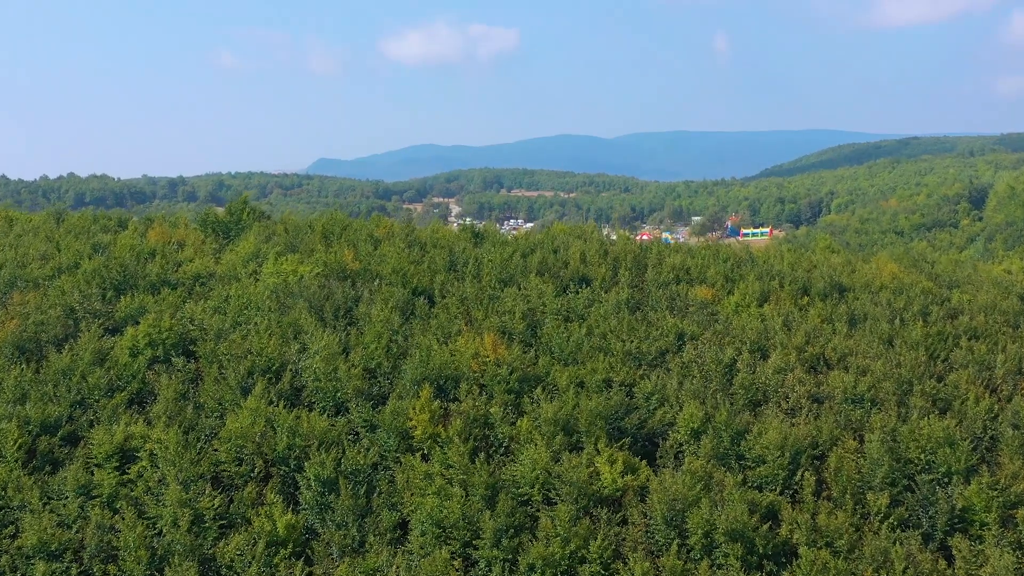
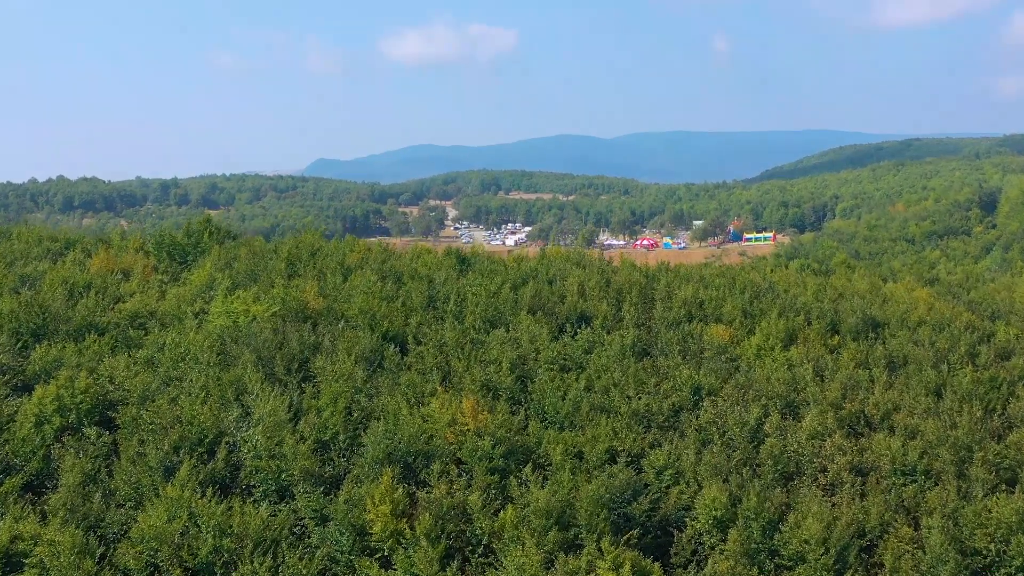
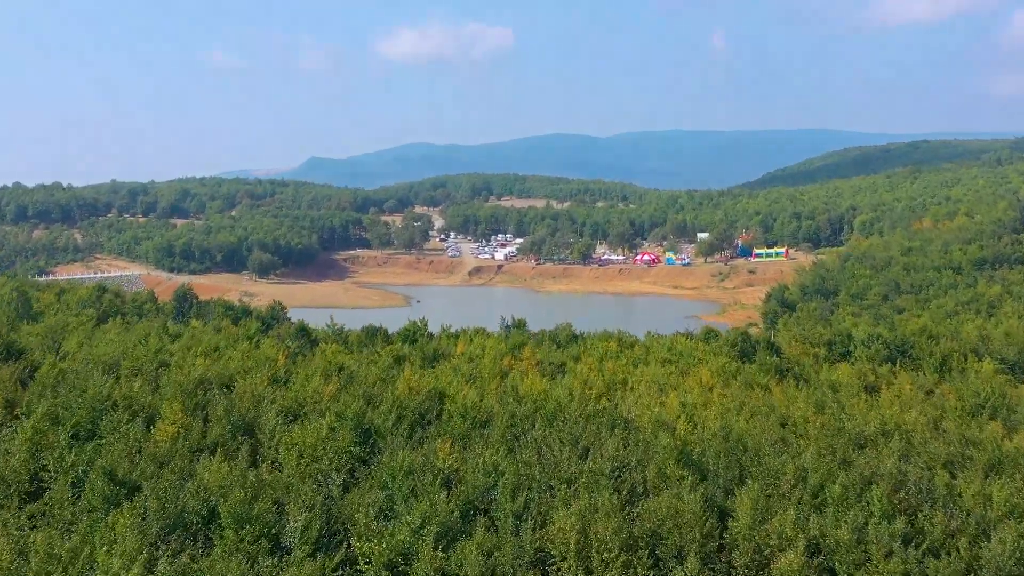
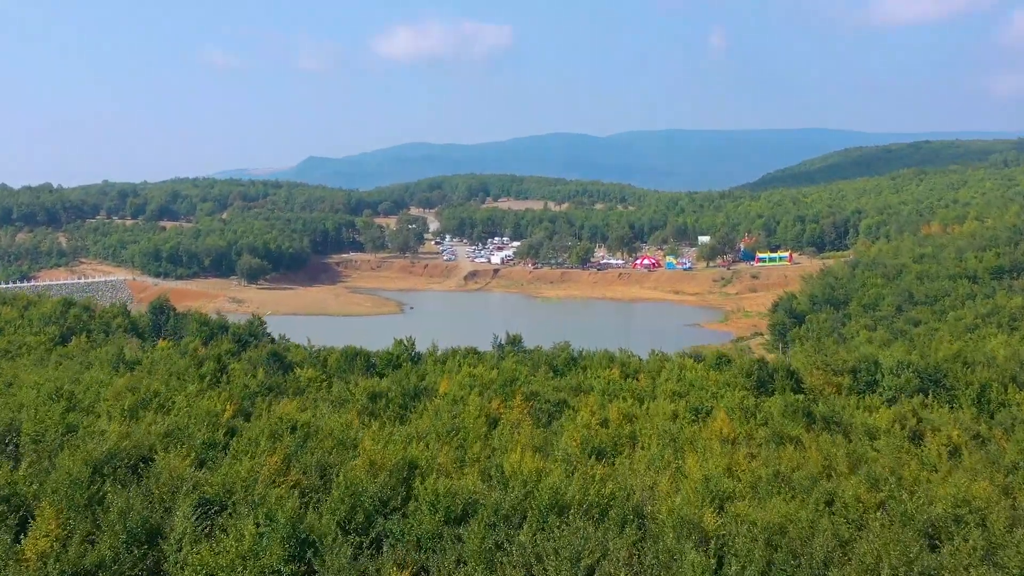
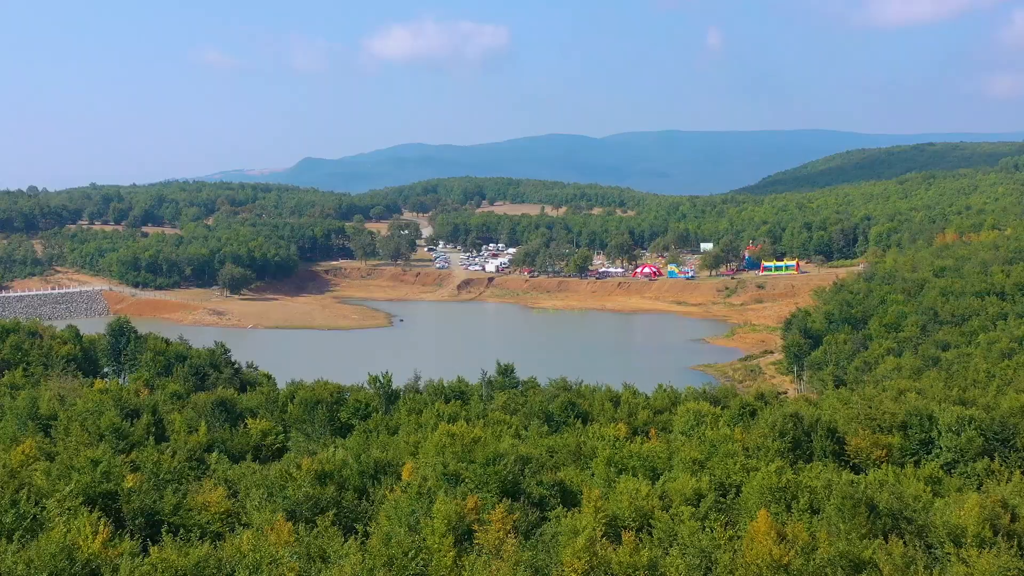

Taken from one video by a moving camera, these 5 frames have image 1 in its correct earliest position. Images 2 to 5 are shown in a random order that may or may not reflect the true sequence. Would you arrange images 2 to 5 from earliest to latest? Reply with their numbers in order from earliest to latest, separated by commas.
2, 3, 4, 5
